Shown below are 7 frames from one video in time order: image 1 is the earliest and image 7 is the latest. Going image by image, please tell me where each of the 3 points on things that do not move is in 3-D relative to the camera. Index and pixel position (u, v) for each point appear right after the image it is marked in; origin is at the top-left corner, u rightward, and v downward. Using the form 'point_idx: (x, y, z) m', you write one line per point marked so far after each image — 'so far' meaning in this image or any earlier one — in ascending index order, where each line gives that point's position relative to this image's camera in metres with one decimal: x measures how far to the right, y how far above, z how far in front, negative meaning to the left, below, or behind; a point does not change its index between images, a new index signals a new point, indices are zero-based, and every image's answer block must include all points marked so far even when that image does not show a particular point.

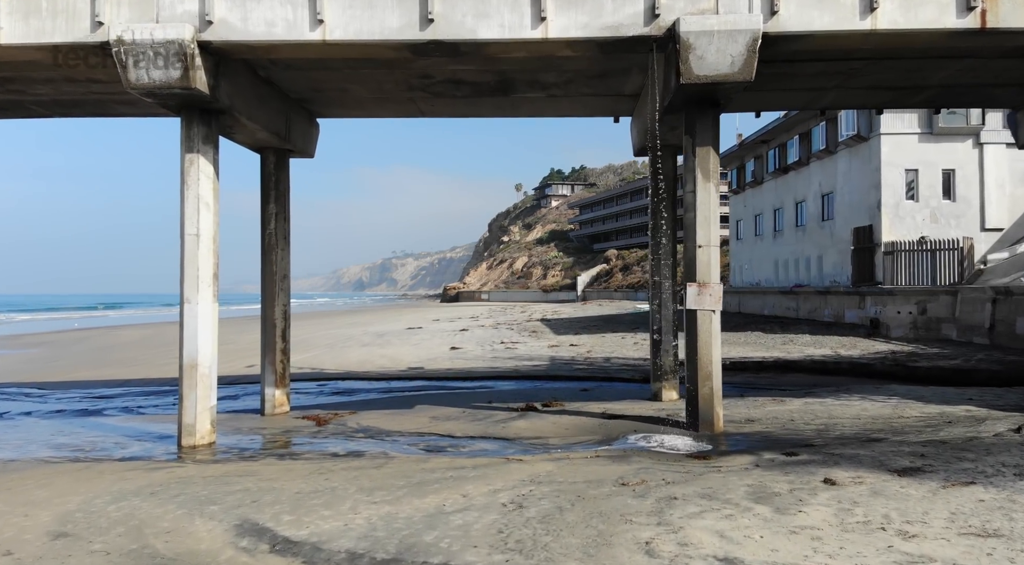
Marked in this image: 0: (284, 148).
0: (-3.6, +2.2, +11.1) m
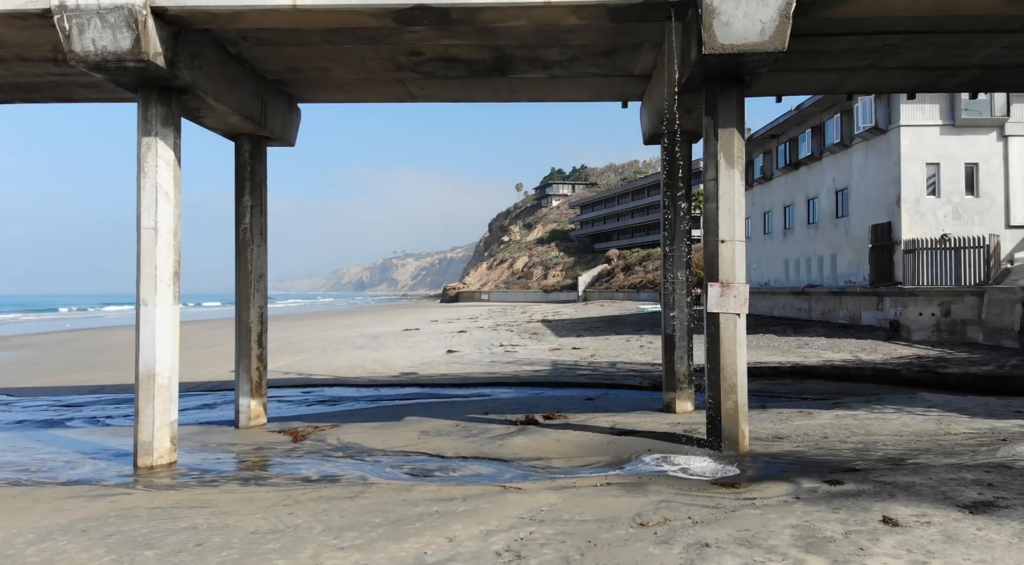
0: (-3.6, +2.2, +10.1) m
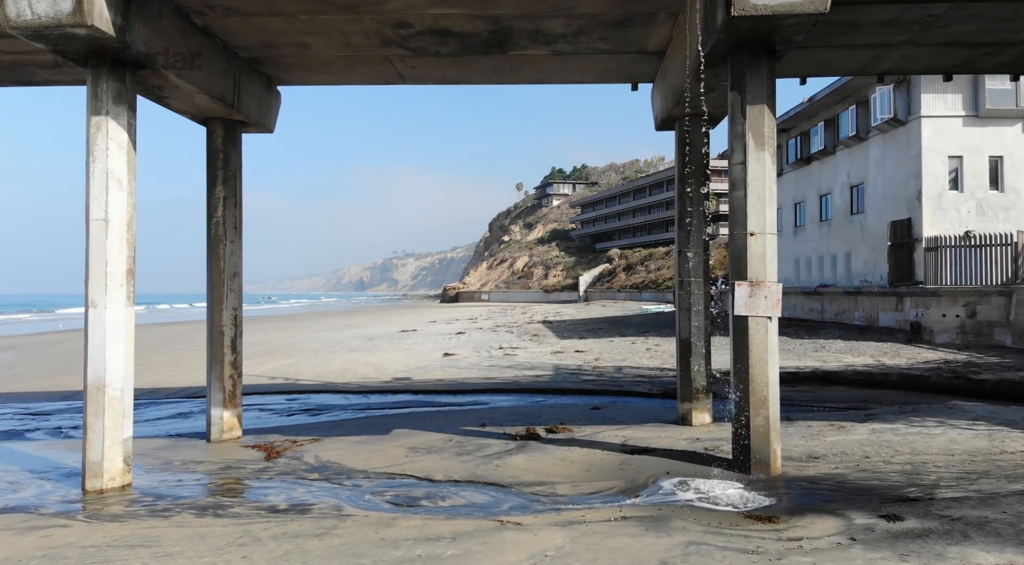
0: (-3.7, +2.2, +9.1) m
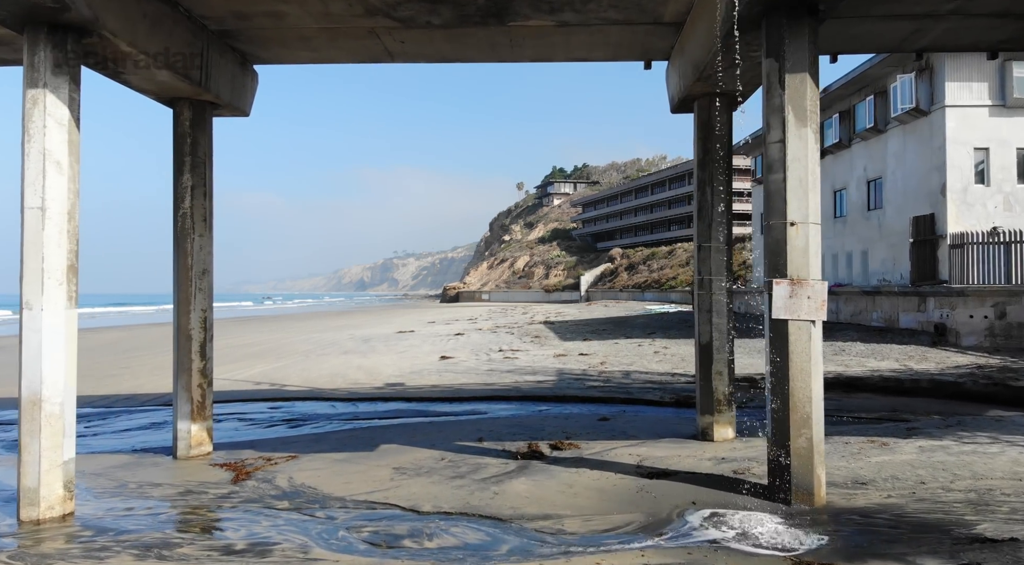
0: (-3.7, +2.2, +8.2) m
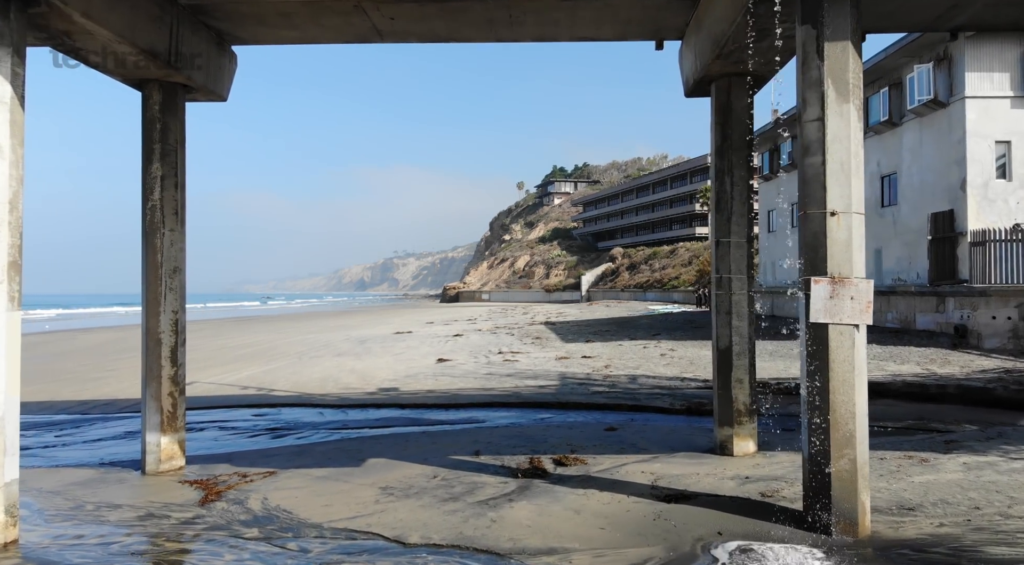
0: (-3.7, +2.2, +7.5) m
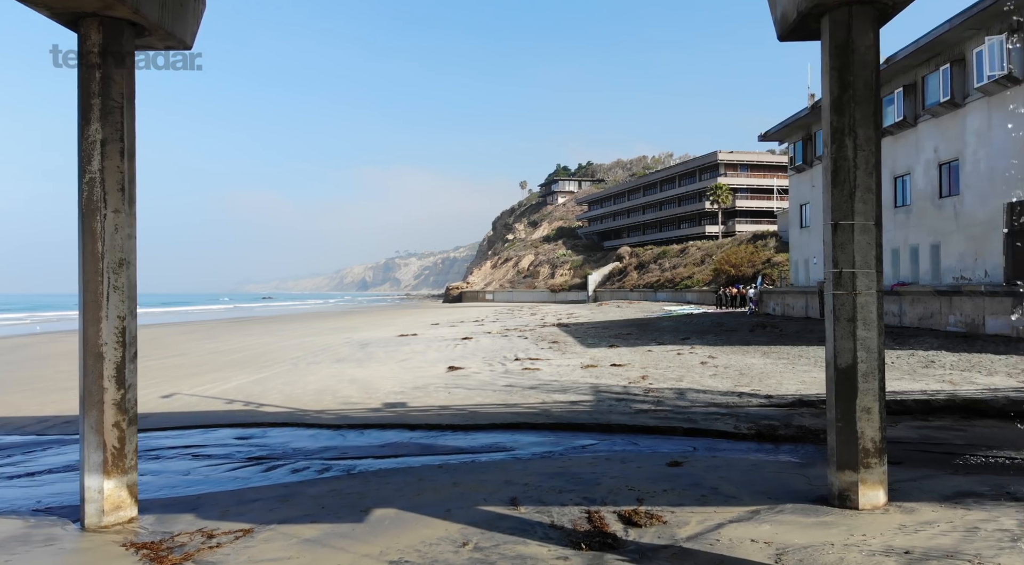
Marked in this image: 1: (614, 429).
0: (-3.3, +2.2, +5.7) m
1: (+1.3, -1.9, +9.1) m
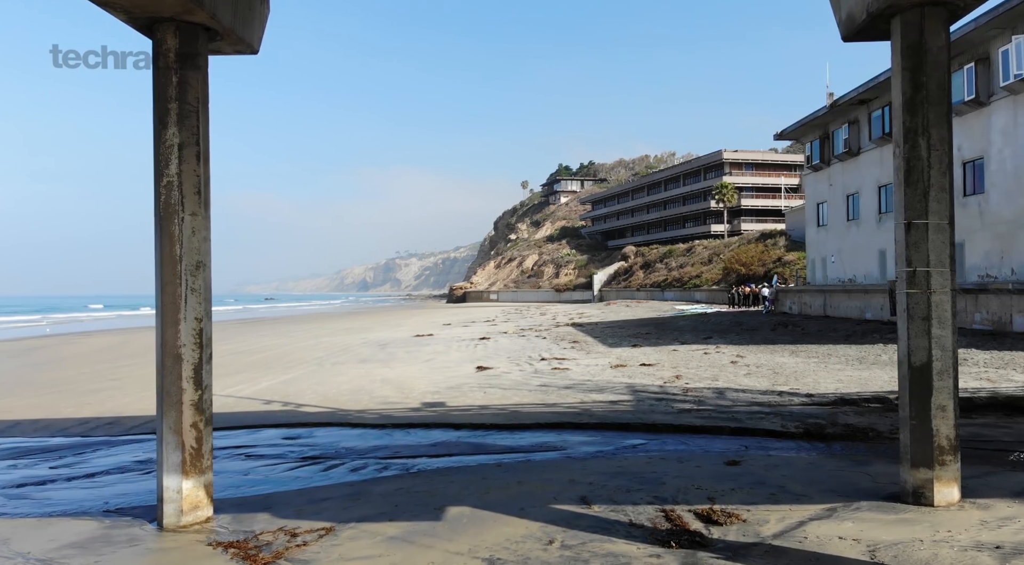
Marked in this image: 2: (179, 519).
0: (-2.7, +2.2, +5.8) m
1: (+1.9, -1.9, +9.2) m
2: (-2.8, -2.0, +5.9) m
